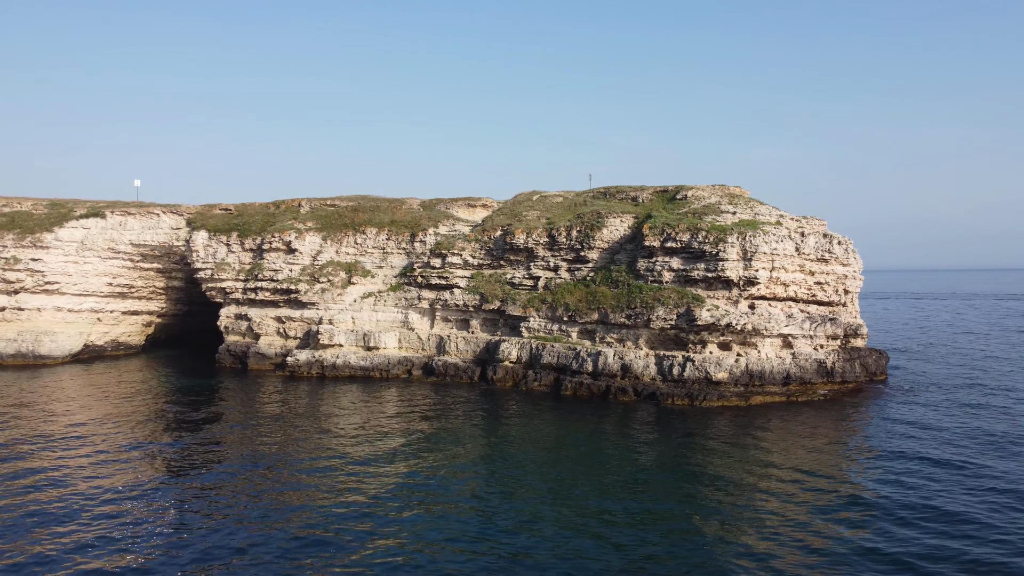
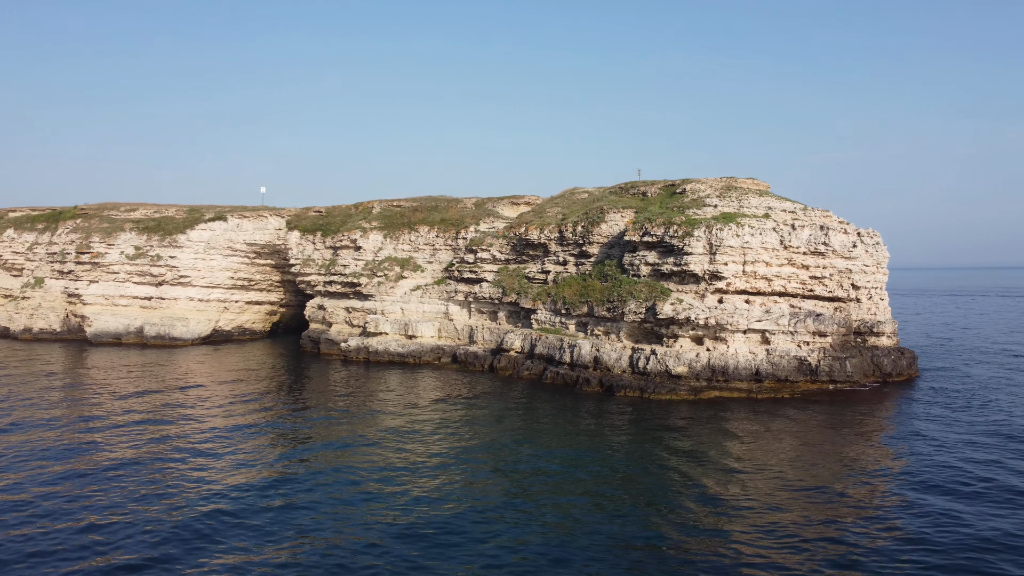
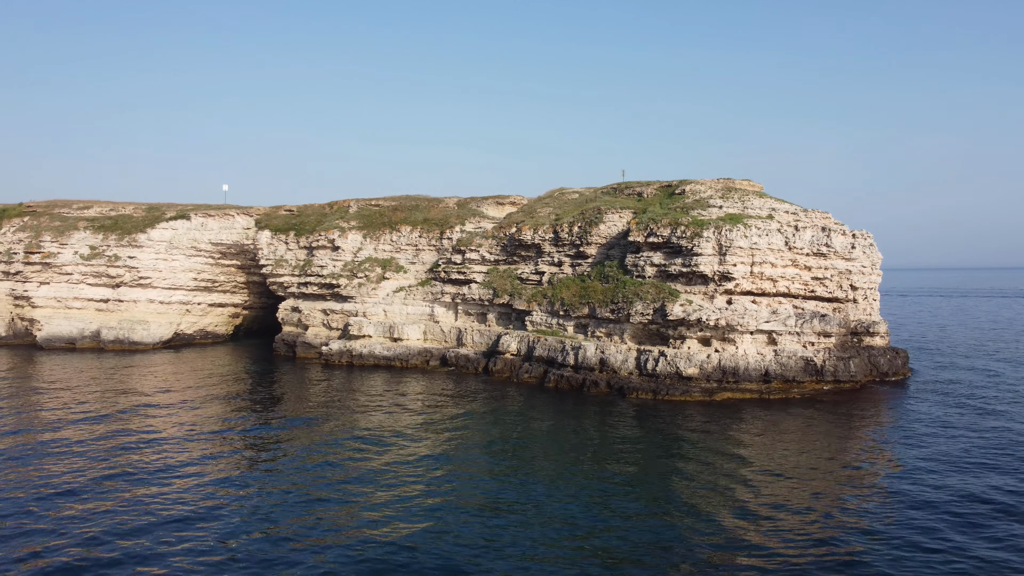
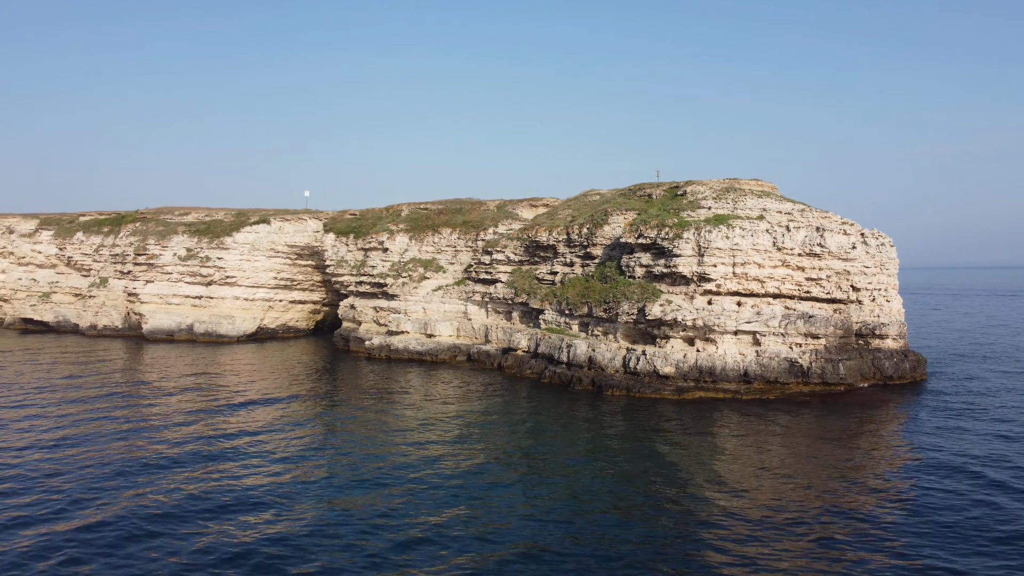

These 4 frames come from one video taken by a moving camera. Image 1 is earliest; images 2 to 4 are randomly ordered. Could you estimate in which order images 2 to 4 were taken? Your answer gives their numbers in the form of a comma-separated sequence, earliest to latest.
3, 2, 4
